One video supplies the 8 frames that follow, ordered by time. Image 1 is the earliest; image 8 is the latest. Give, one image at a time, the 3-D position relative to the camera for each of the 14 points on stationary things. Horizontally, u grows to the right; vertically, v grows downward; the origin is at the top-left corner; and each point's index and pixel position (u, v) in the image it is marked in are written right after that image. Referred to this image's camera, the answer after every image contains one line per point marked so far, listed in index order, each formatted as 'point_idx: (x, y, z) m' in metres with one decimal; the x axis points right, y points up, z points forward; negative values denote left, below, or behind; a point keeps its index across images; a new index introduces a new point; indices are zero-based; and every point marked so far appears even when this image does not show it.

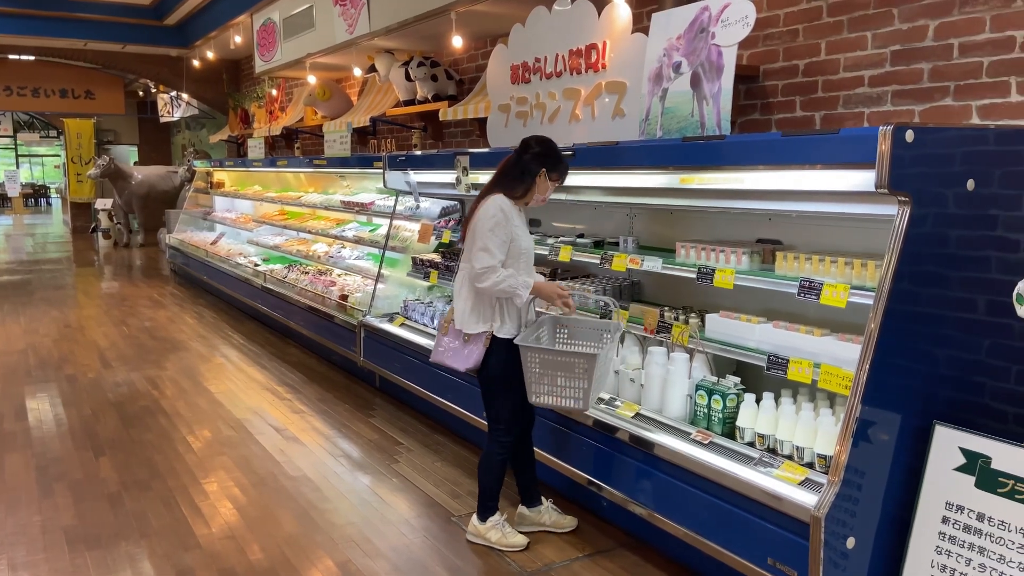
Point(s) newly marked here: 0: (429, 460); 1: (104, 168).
0: (-0.4, -0.8, +3.7) m
1: (-6.6, +2.0, +12.9) m
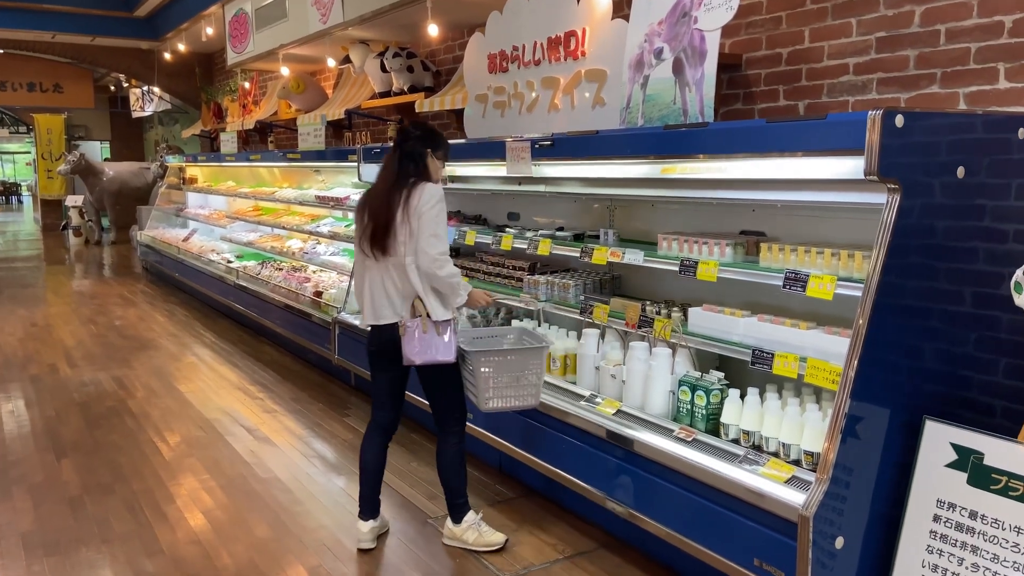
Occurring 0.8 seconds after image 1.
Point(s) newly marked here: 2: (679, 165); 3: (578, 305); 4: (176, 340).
0: (-0.5, -0.8, +3.6) m
1: (-6.9, +2.0, +12.6) m
2: (+0.6, +0.4, +2.6) m
3: (+0.3, -0.1, +3.3) m
4: (-2.5, -0.4, +6.0) m
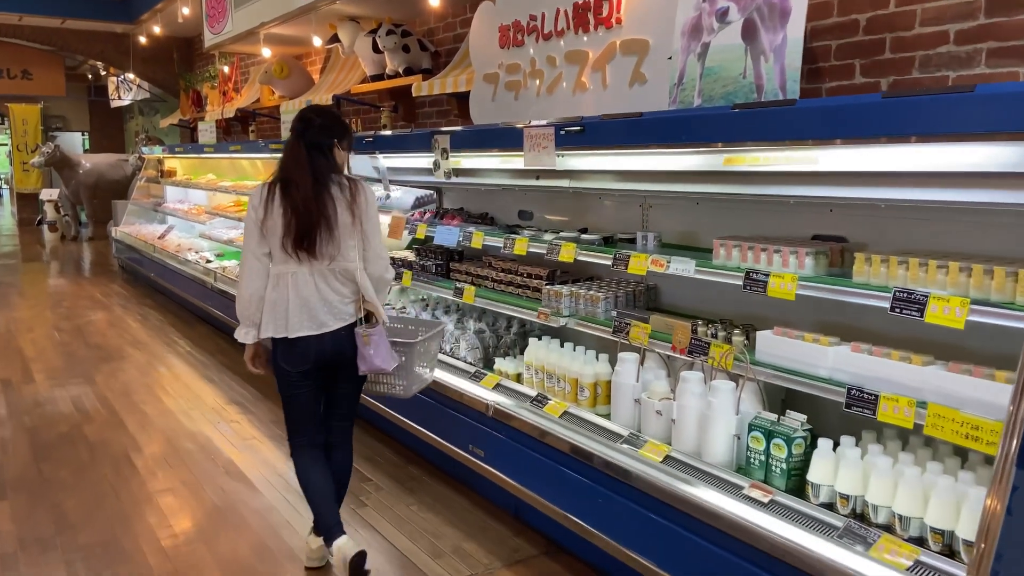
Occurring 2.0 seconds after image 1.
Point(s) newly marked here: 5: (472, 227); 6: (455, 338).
0: (-0.4, -0.8, +3.1) m
1: (-7.0, +2.0, +12.0) m
2: (+0.6, +0.4, +2.1) m
3: (+0.3, -0.1, +2.8) m
4: (-2.5, -0.4, +5.4) m
5: (-0.2, +0.3, +3.6) m
6: (-0.2, -0.2, +3.4) m
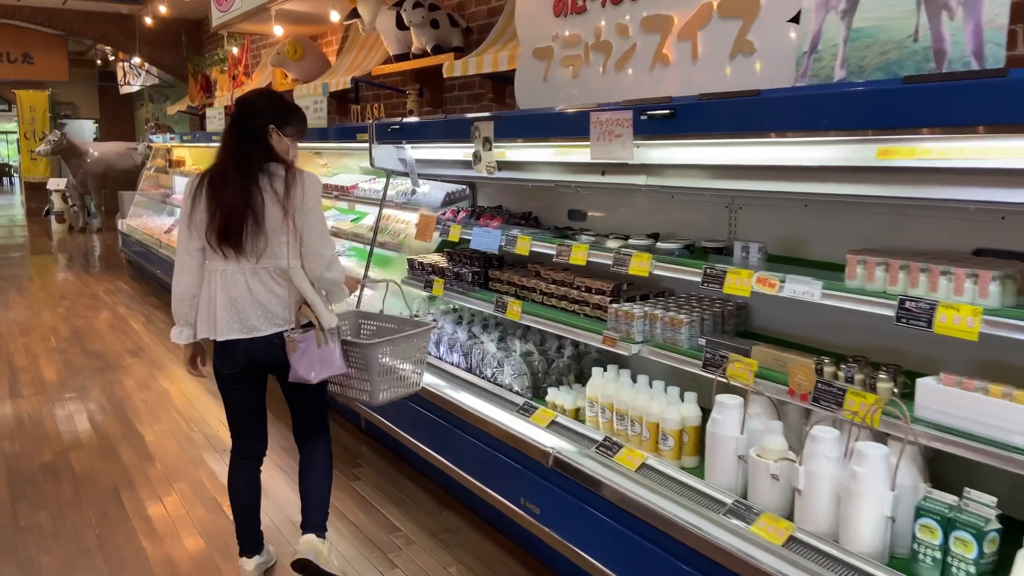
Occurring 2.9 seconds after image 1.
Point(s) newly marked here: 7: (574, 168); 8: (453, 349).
0: (-0.2, -0.9, +2.6) m
1: (-6.6, +2.1, +11.5) m
2: (+0.8, +0.3, +1.6) m
3: (+0.5, -0.2, +2.2) m
4: (-2.3, -0.4, +5.0) m
5: (0.0, +0.2, +3.1) m
6: (0.0, -0.3, +2.9) m
7: (+0.2, +0.4, +2.7) m
8: (-0.2, -0.2, +3.2) m
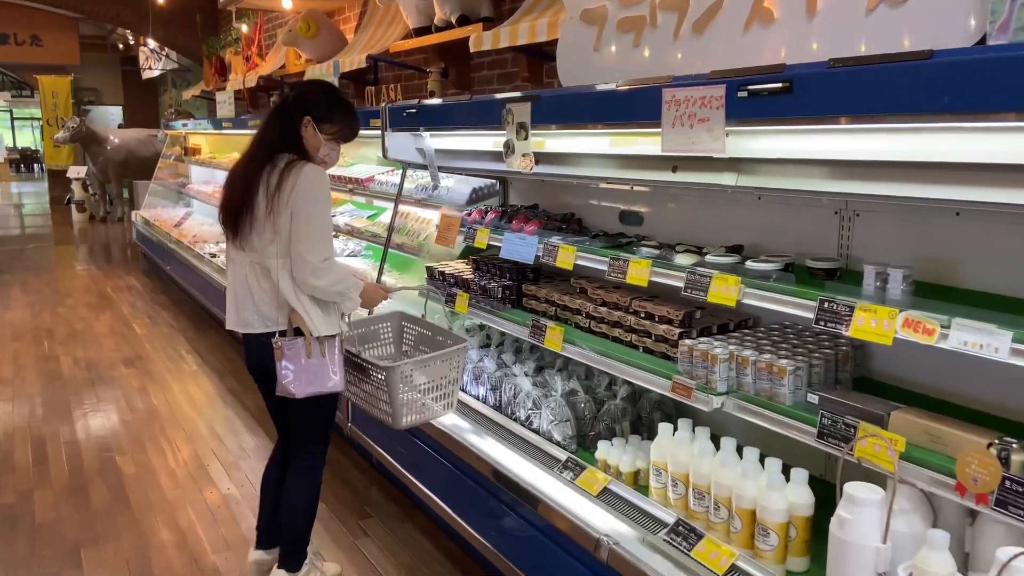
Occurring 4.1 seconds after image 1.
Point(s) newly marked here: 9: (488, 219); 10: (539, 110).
0: (-0.1, -0.9, +2.0) m
1: (-6.2, +2.2, +11.2) m
2: (+0.9, +0.2, +1.0) m
3: (+0.6, -0.3, +1.6) m
4: (-2.1, -0.4, +4.5) m
5: (+0.1, +0.2, +2.5) m
6: (+0.1, -0.3, +2.4) m
7: (+0.3, +0.3, +2.1) m
8: (-0.1, -0.3, +2.6) m
9: (-0.1, +0.3, +2.9) m
10: (+0.1, +0.5, +2.2) m
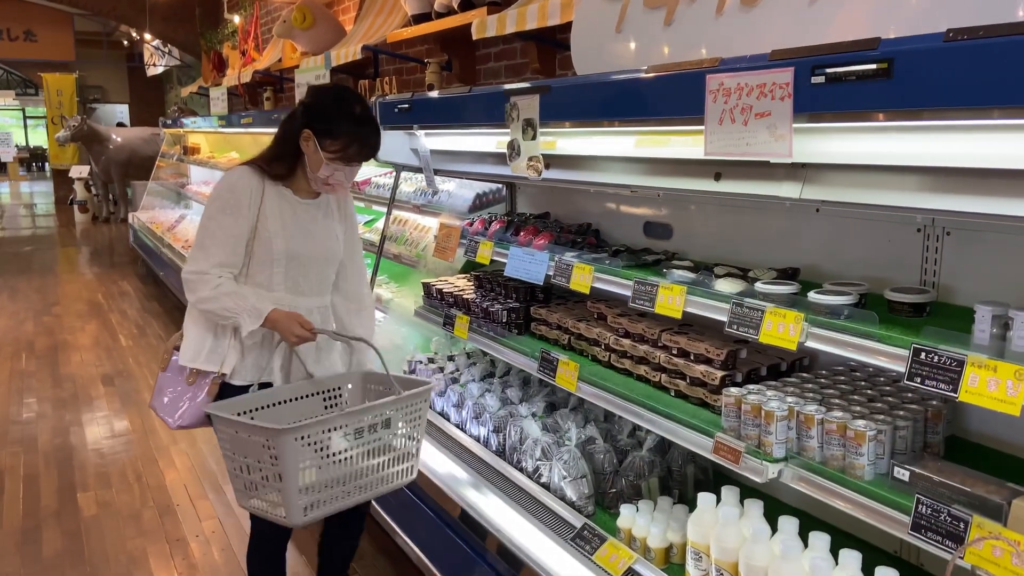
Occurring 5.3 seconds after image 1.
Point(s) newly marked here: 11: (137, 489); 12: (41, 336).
0: (-0.1, -1.0, +1.7) m
1: (-6.0, +2.2, +10.9) m
2: (+0.9, +0.1, +0.6) m
3: (+0.6, -0.3, +1.3) m
4: (-2.0, -0.5, +4.2) m
5: (+0.2, +0.1, +2.2) m
6: (+0.1, -0.4, +2.0) m
7: (+0.3, +0.3, +1.7) m
8: (-0.1, -0.4, +2.2) m
9: (-0.1, +0.2, +2.5) m
10: (+0.1, +0.4, +1.8) m
11: (-1.4, -0.8, +2.9) m
12: (-3.0, -0.3, +5.1) m
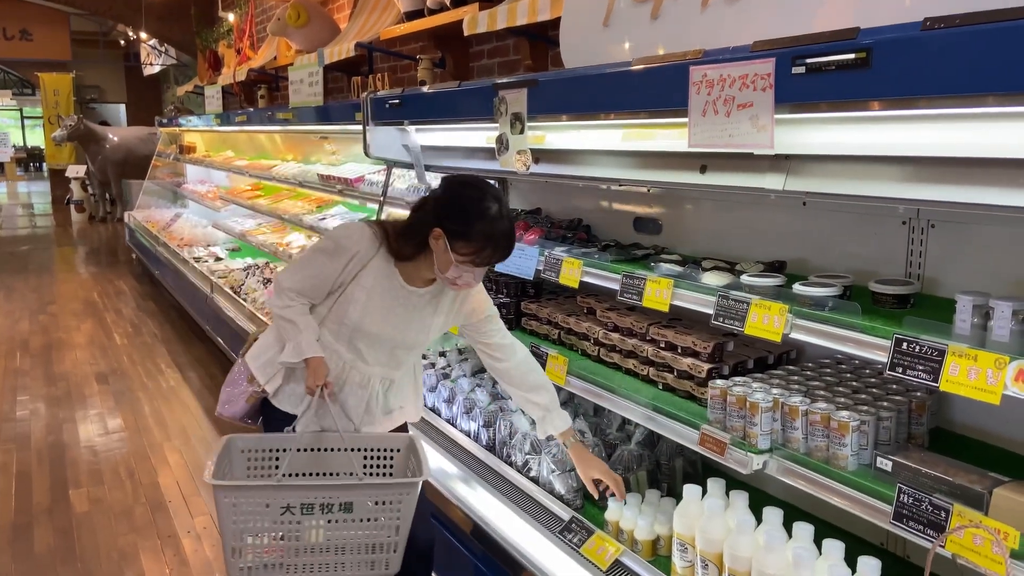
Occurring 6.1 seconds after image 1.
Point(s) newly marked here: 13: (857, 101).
0: (-0.2, -1.0, +1.7) m
1: (-6.0, +2.2, +10.9) m
2: (+0.8, +0.1, +0.6) m
3: (+0.6, -0.3, +1.3) m
4: (-2.1, -0.5, +4.2) m
5: (+0.1, +0.1, +2.2) m
6: (+0.1, -0.4, +2.0) m
7: (+0.3, +0.3, +1.7) m
8: (-0.1, -0.4, +2.2) m
9: (-0.1, +0.2, +2.5) m
10: (+0.1, +0.4, +1.8) m
11: (-1.4, -0.7, +2.9) m
12: (-3.1, -0.3, +5.1) m
13: (+0.5, +0.3, +1.1) m
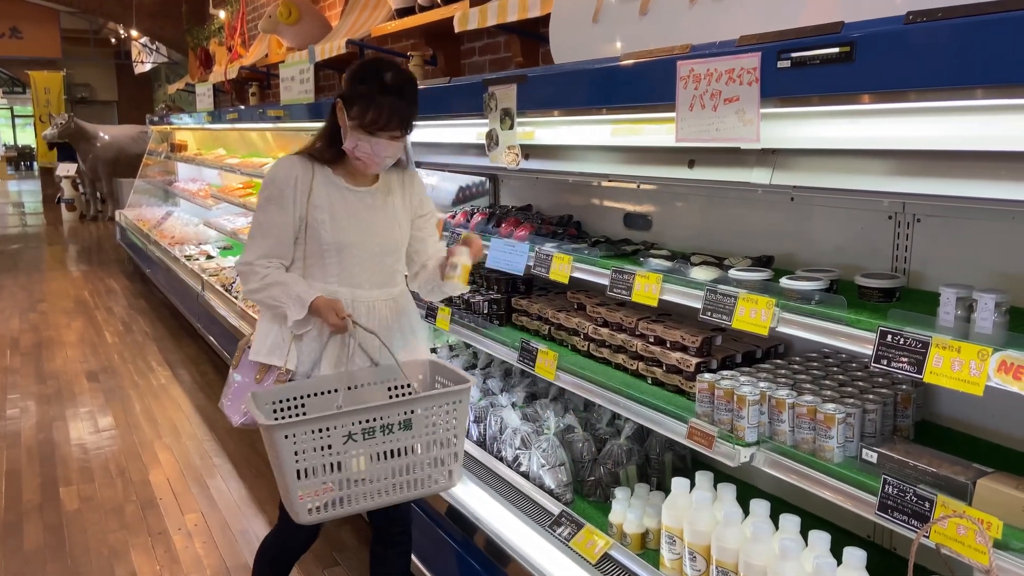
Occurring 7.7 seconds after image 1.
0: (-0.2, -1.0, +1.7) m
1: (-6.2, +2.2, +10.9) m
2: (+0.8, +0.1, +0.6) m
3: (+0.6, -0.3, +1.3) m
4: (-2.1, -0.5, +4.1) m
5: (+0.1, +0.1, +2.2) m
6: (0.0, -0.4, +2.0) m
7: (+0.3, +0.3, +1.7) m
8: (-0.1, -0.3, +2.3) m
9: (-0.1, +0.2, +2.5) m
10: (0.0, +0.4, +1.8) m
11: (-1.4, -0.7, +2.9) m
12: (-3.1, -0.3, +5.1) m
13: (+0.5, +0.3, +1.1) m
